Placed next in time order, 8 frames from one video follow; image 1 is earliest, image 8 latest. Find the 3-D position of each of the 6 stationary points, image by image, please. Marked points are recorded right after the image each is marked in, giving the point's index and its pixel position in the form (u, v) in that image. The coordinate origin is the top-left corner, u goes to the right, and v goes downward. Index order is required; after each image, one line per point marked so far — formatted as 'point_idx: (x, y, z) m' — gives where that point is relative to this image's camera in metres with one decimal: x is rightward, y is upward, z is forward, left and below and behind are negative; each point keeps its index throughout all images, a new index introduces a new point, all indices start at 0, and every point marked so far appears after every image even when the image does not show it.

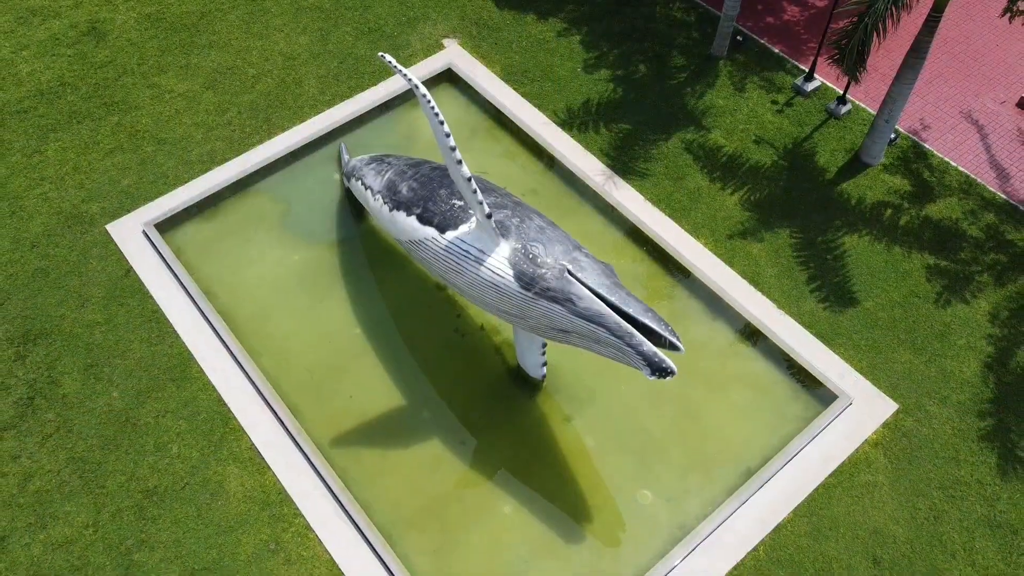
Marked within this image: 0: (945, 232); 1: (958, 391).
0: (+7.4, +0.9, +13.7) m
1: (+6.7, -1.5, +12.1) m
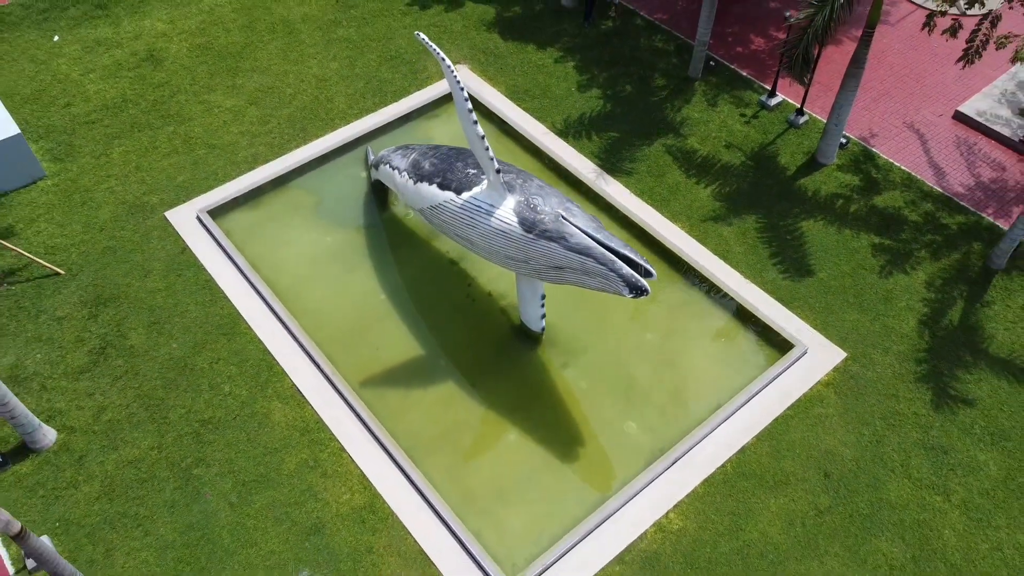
0: (+7.4, +1.4, +15.9) m
1: (+6.7, -0.9, +14.1) m
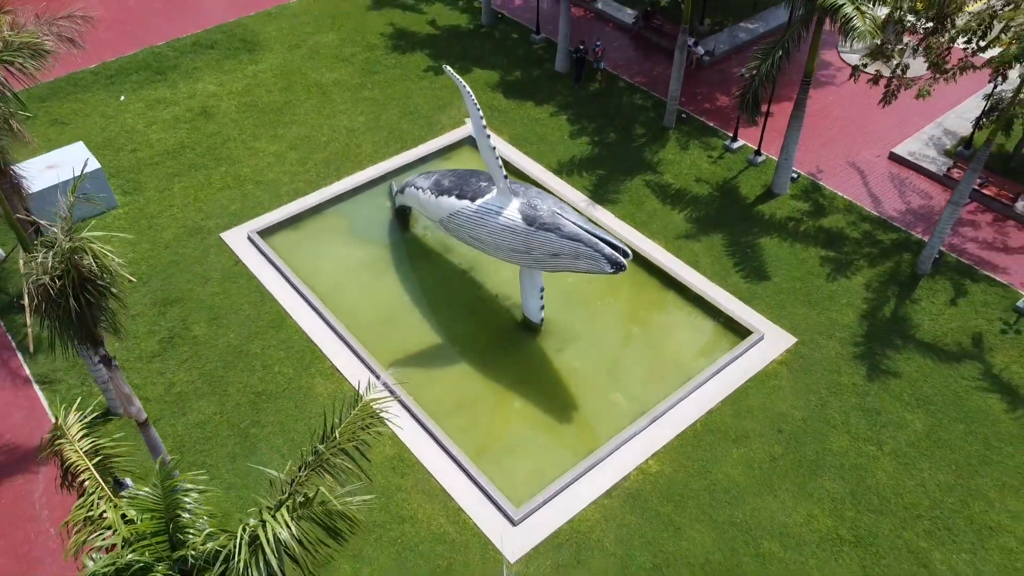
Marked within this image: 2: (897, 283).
0: (+7.5, +1.2, +18.9) m
1: (+6.8, -0.9, +16.8) m
2: (+8.4, +0.1, +17.7) m
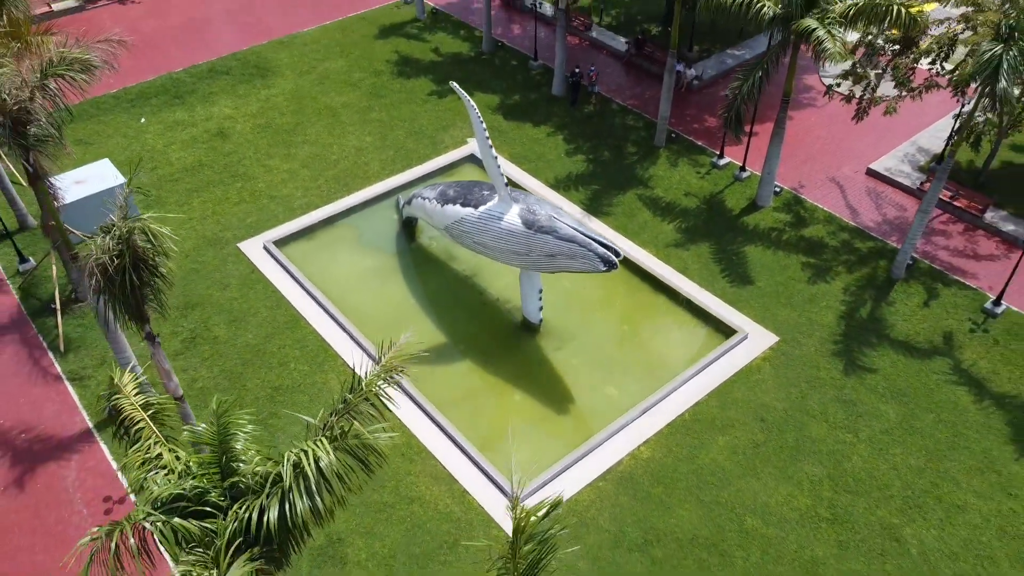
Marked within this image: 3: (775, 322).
0: (+7.5, +1.1, +20.1) m
1: (+6.8, -0.9, +18.0) m
2: (+8.4, 0.0, +18.9) m
3: (+5.9, -0.8, +18.1) m
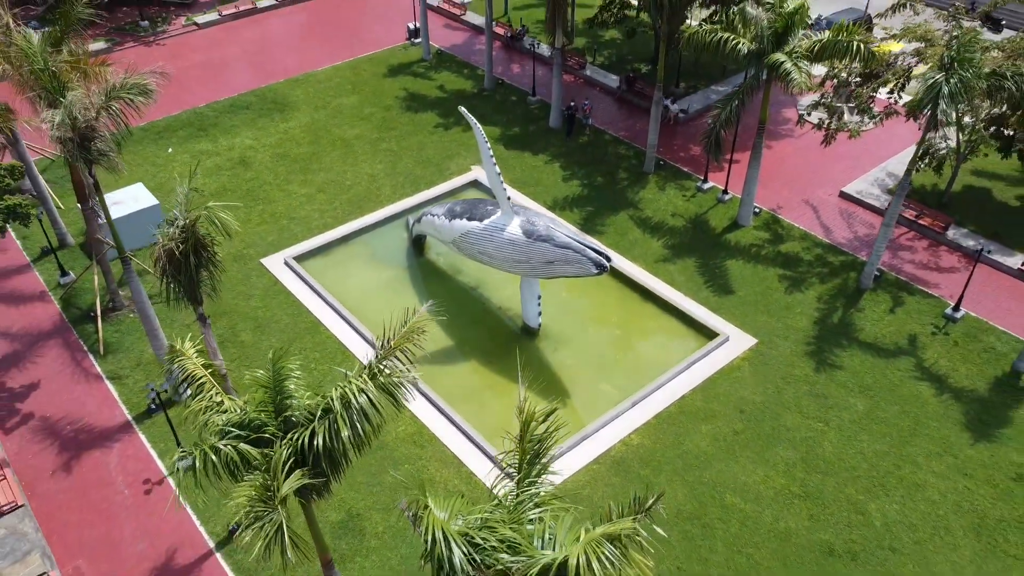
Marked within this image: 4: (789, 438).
0: (+7.5, +0.8, +21.9) m
1: (+6.9, -1.1, +19.6) m
2: (+8.5, -0.2, +20.7) m
3: (+5.9, -1.0, +19.8) m
4: (+5.8, -3.2, +17.1) m
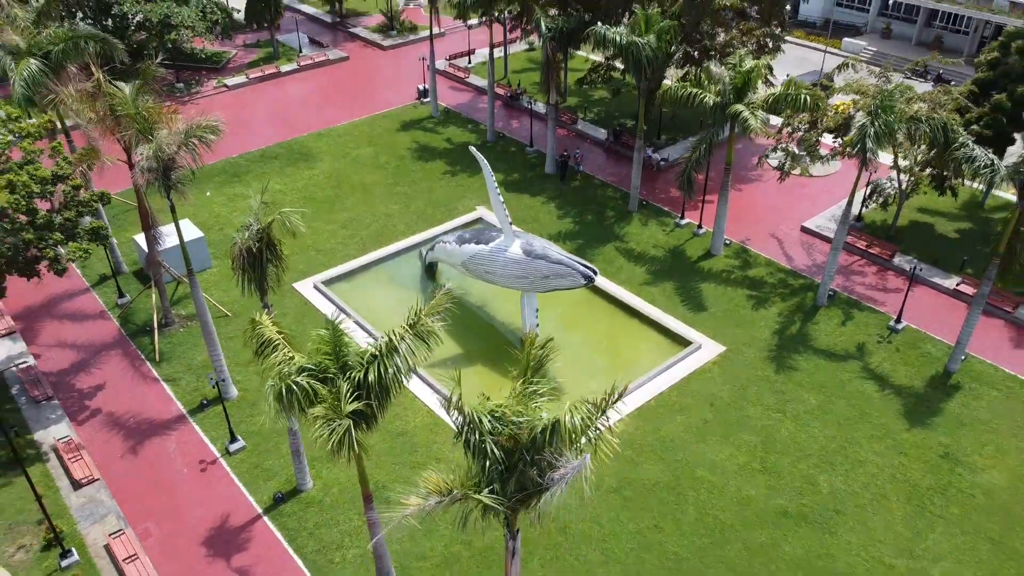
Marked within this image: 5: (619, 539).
0: (+7.5, +0.2, +25.1) m
1: (+6.9, -1.5, +22.7) m
2: (+8.5, -0.7, +23.8) m
3: (+6.0, -1.4, +22.9) m
4: (+5.9, -3.4, +19.9) m
5: (+2.3, -5.3, +17.1) m
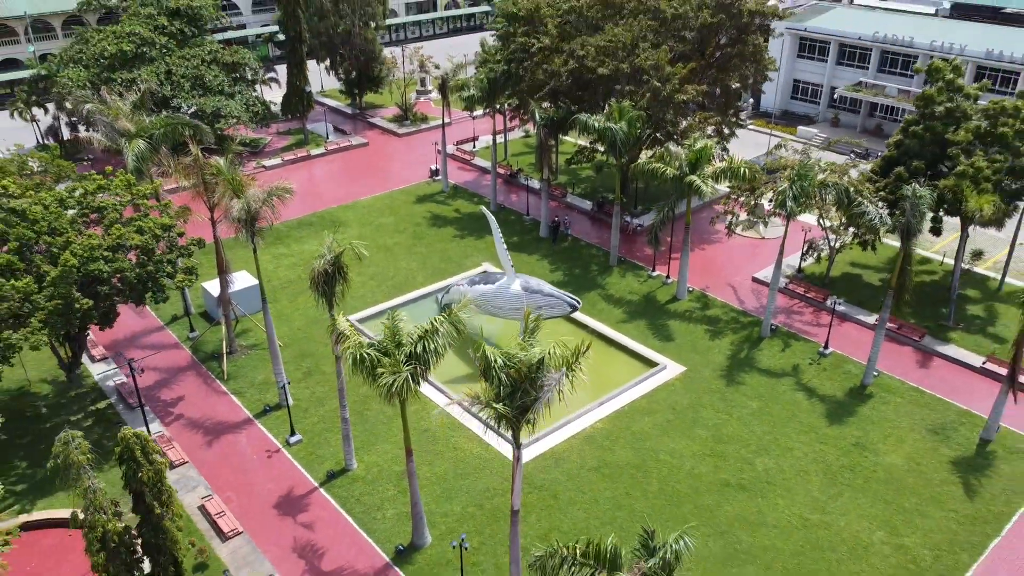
0: (+7.6, -1.2, +30.5) m
1: (+6.9, -2.6, +27.9) m
2: (+8.5, -1.9, +29.1) m
3: (+6.0, -2.5, +28.2) m
4: (+5.9, -4.2, +25.0) m
5: (+2.3, -5.8, +22.0) m
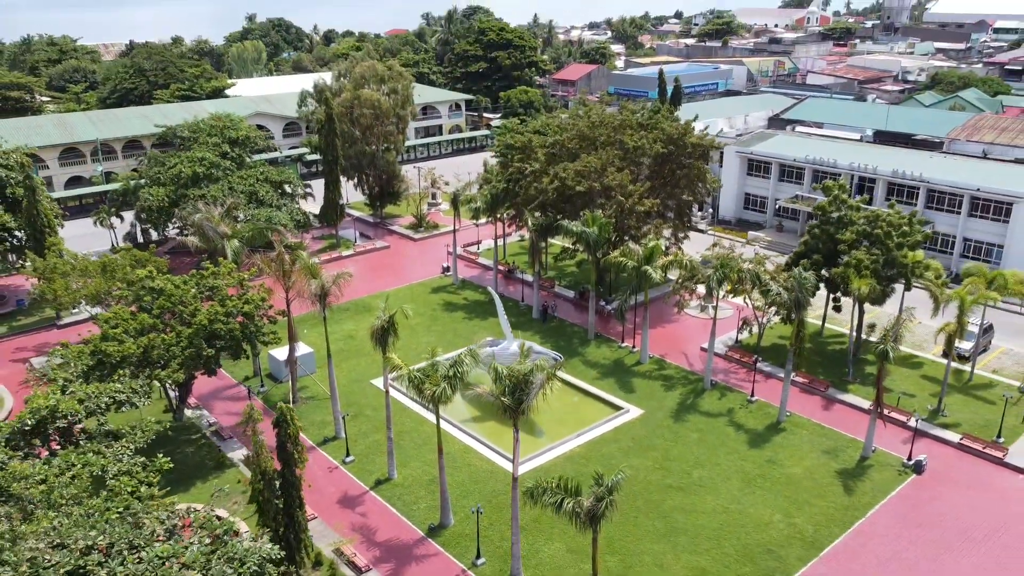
0: (+7.5, -4.3, +39.2) m
1: (+6.9, -5.4, +36.4) m
2: (+8.5, -4.9, +37.7) m
3: (+6.0, -5.3, +36.6) m
4: (+5.9, -6.6, +33.3) m
5: (+2.4, -7.8, +30.1) m
